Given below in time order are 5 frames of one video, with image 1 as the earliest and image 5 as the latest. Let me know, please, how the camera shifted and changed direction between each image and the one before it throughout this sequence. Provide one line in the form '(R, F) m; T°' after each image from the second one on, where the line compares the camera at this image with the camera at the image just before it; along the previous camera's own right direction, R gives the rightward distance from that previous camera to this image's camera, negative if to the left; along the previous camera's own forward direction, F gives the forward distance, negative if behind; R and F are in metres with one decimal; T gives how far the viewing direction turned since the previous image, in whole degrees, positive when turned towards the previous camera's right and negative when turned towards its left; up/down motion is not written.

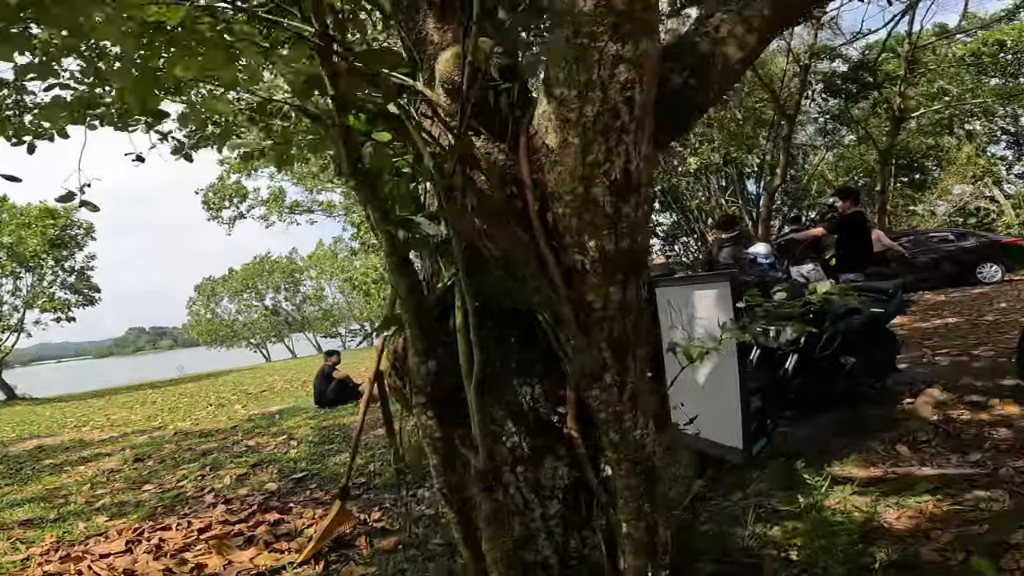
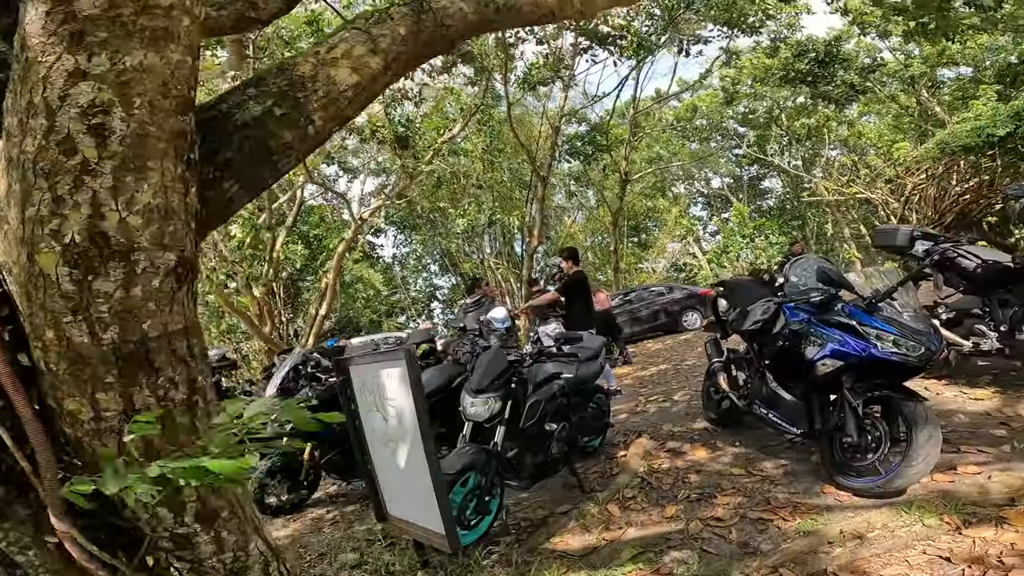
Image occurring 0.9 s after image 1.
(+0.7, +0.4) m; +21°
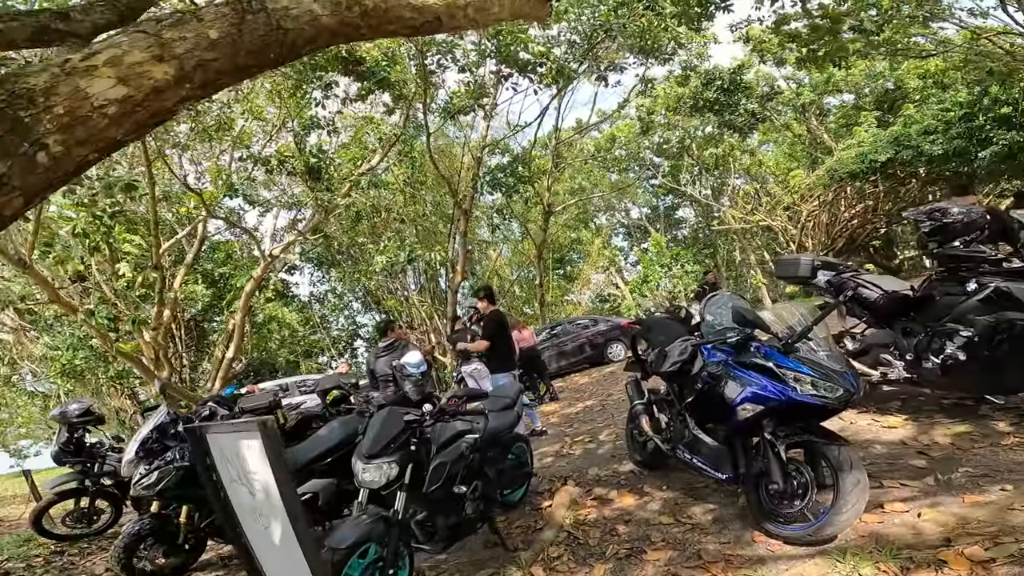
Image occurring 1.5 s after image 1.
(+0.2, +0.3) m; +7°
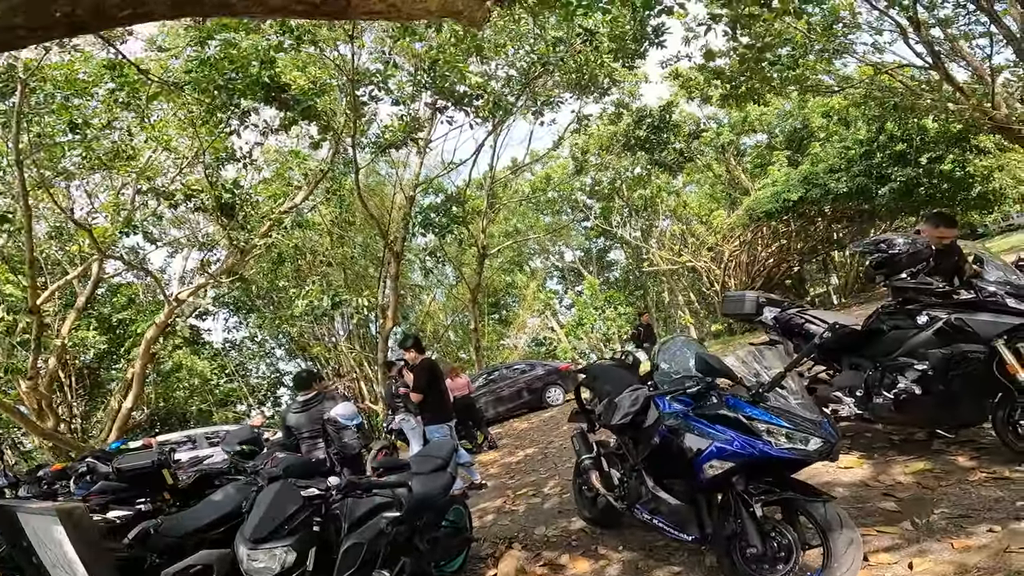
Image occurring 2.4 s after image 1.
(0.0, +0.5) m; +7°
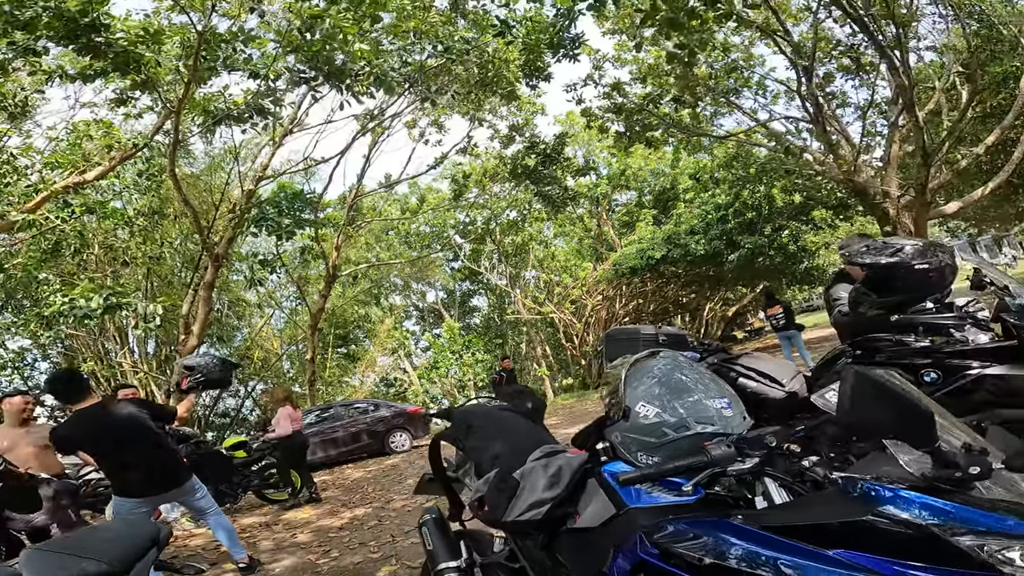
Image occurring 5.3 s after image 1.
(+0.1, +1.4) m; +14°
